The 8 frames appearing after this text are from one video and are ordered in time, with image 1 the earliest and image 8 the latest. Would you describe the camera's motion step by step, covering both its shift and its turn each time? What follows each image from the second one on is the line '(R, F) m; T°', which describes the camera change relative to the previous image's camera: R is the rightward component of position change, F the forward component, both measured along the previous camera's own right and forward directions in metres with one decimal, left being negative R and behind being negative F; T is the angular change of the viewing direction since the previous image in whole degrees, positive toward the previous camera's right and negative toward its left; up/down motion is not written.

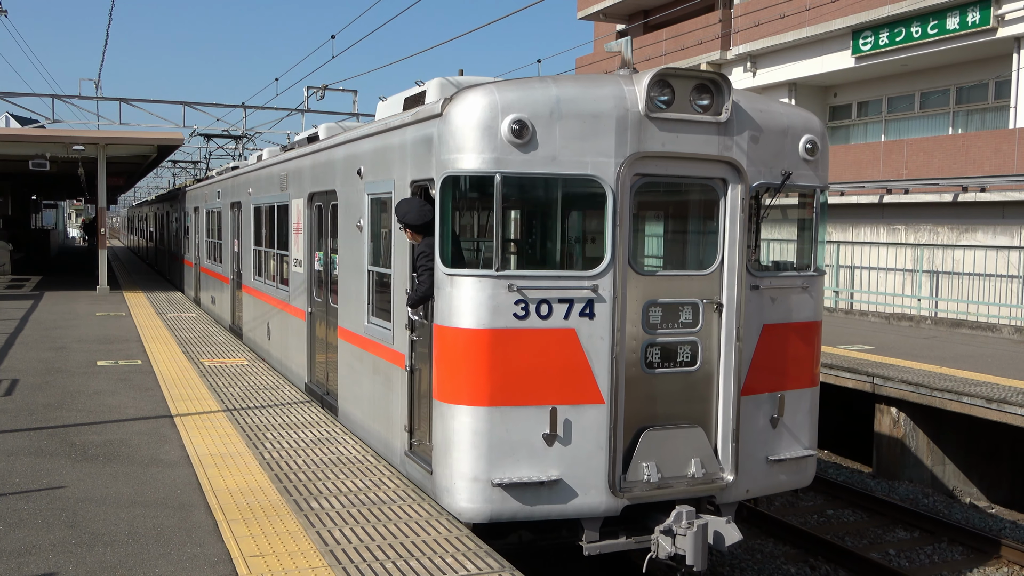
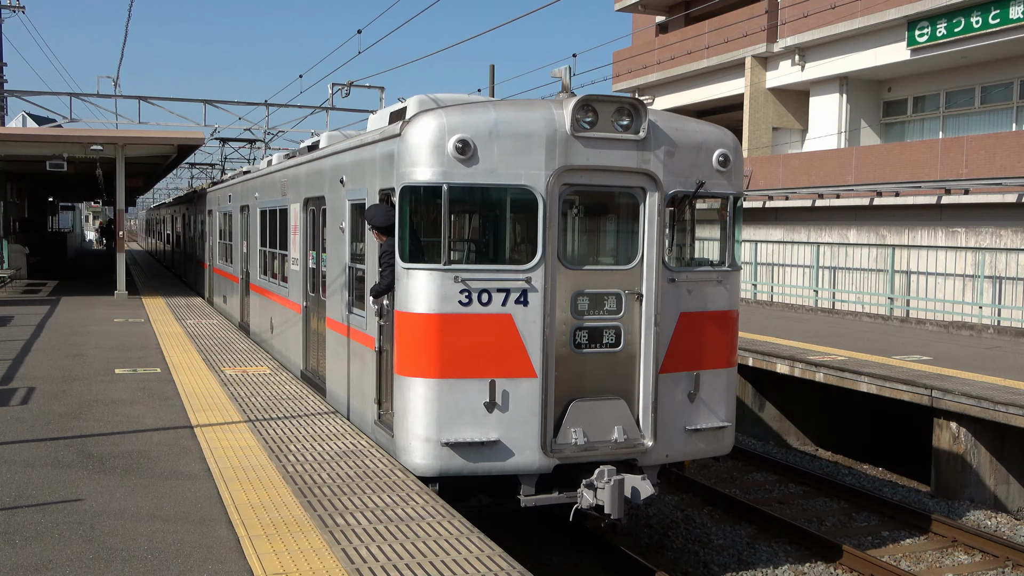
(+0.5, -0.9) m; -1°
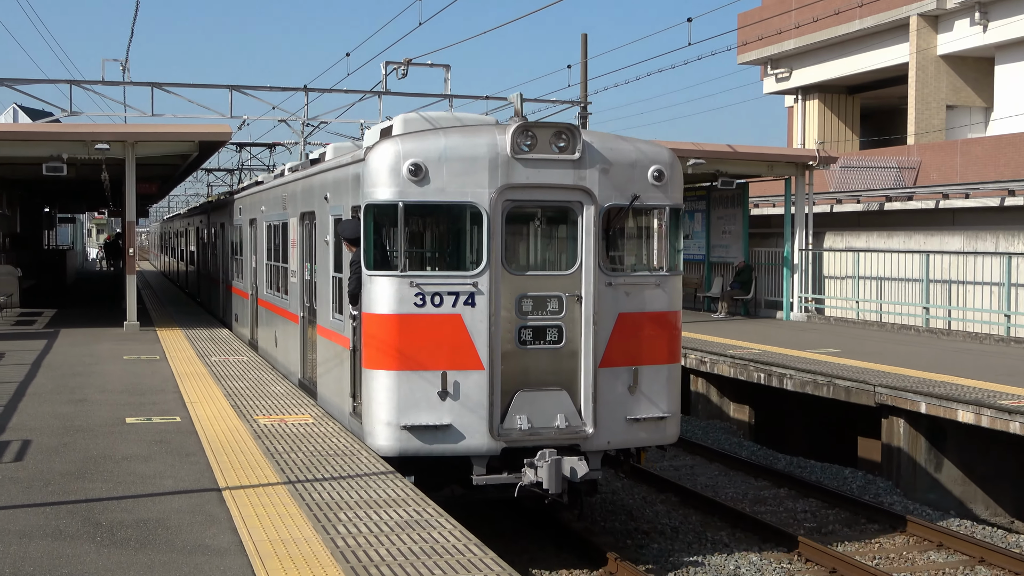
(+0.6, -0.7) m; -1°
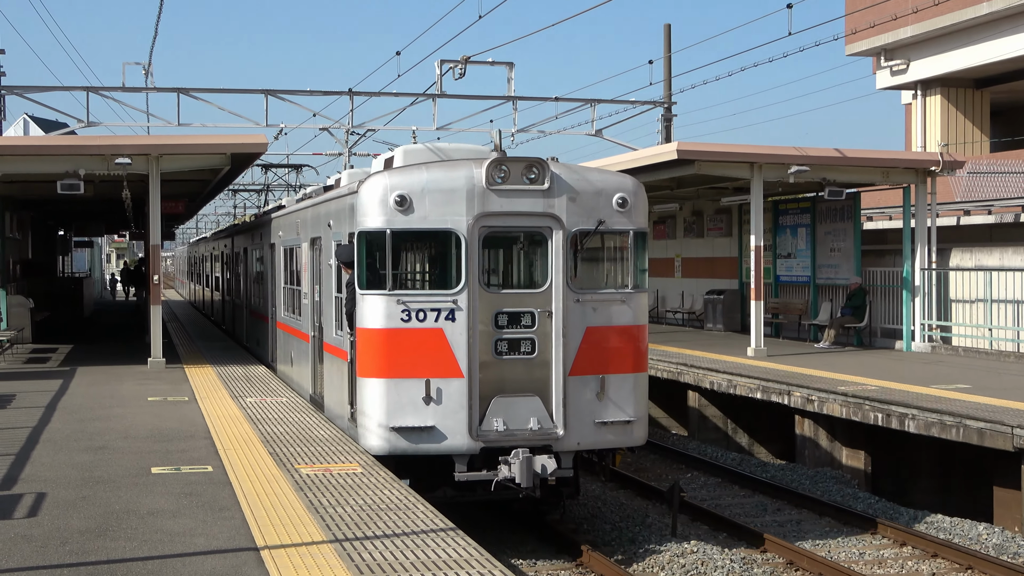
(+0.4, -0.8) m; -1°
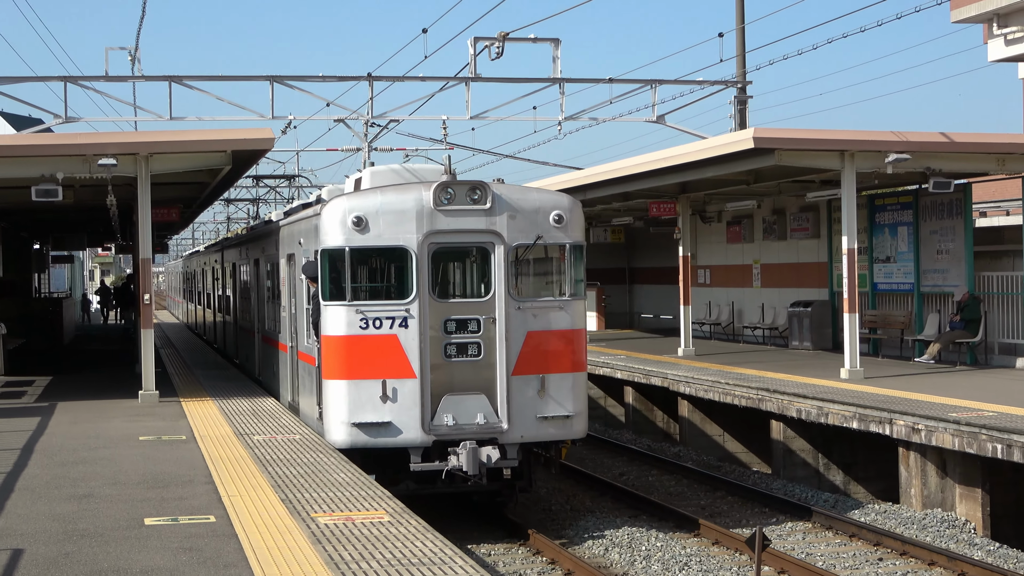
(+0.4, -0.9) m; +1°
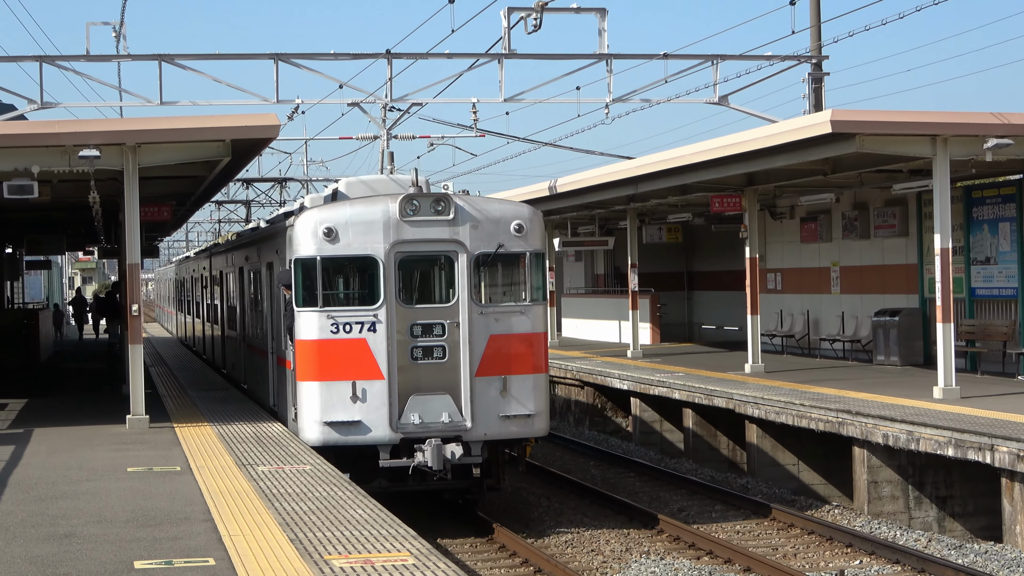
(+0.3, -0.5) m; +1°
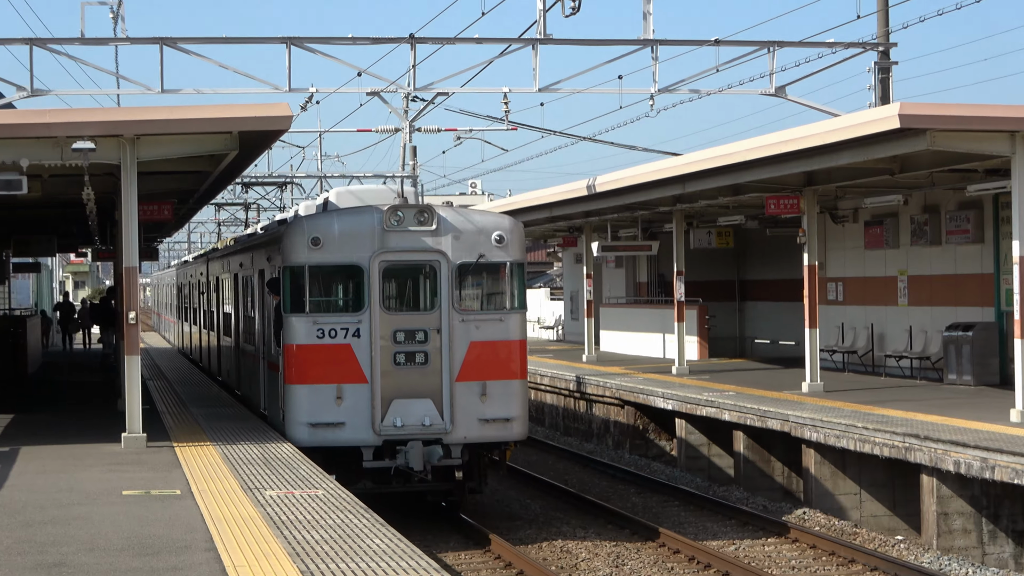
(+0.2, -0.3) m; 0°
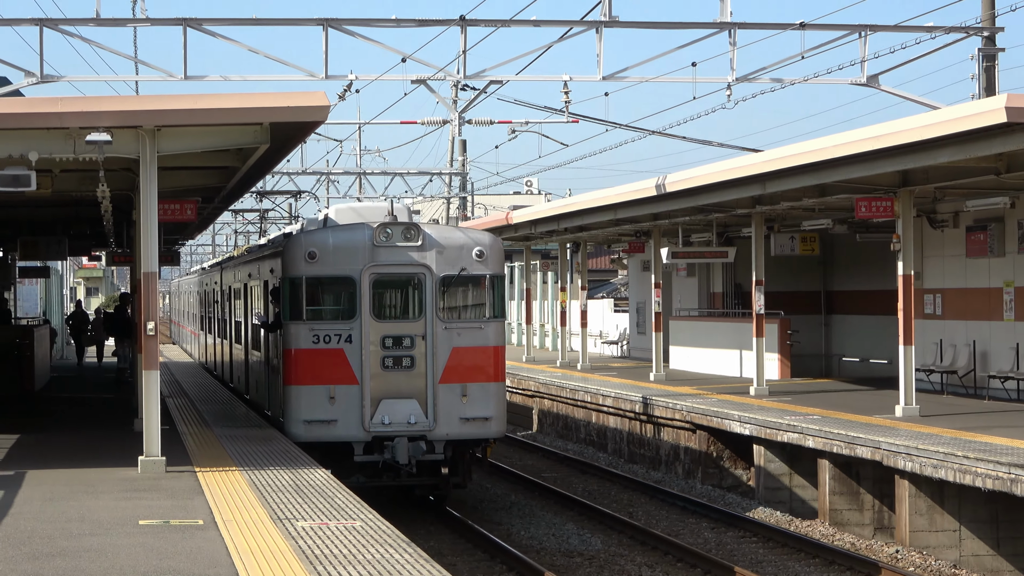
(+0.4, -0.9) m; -1°
